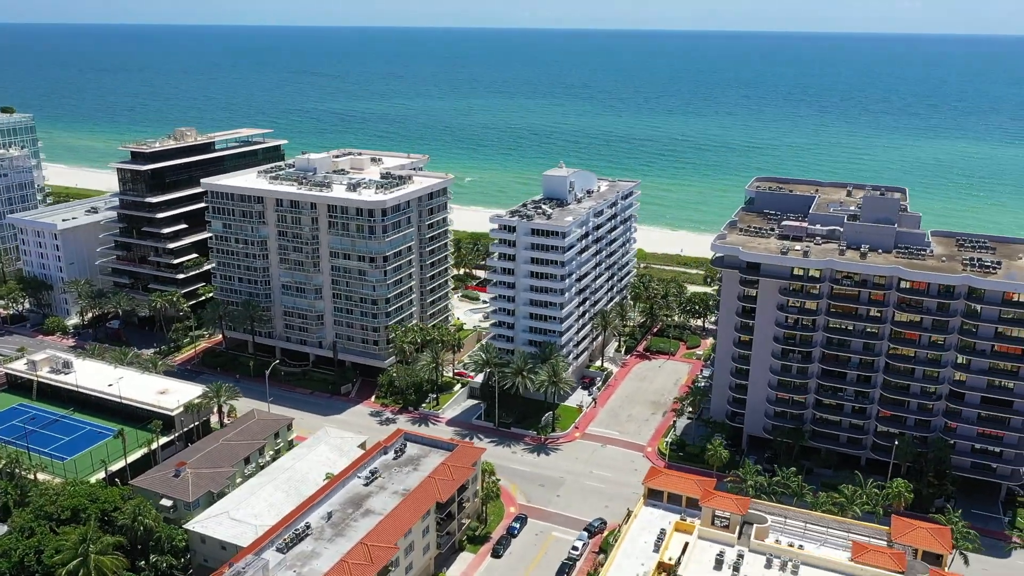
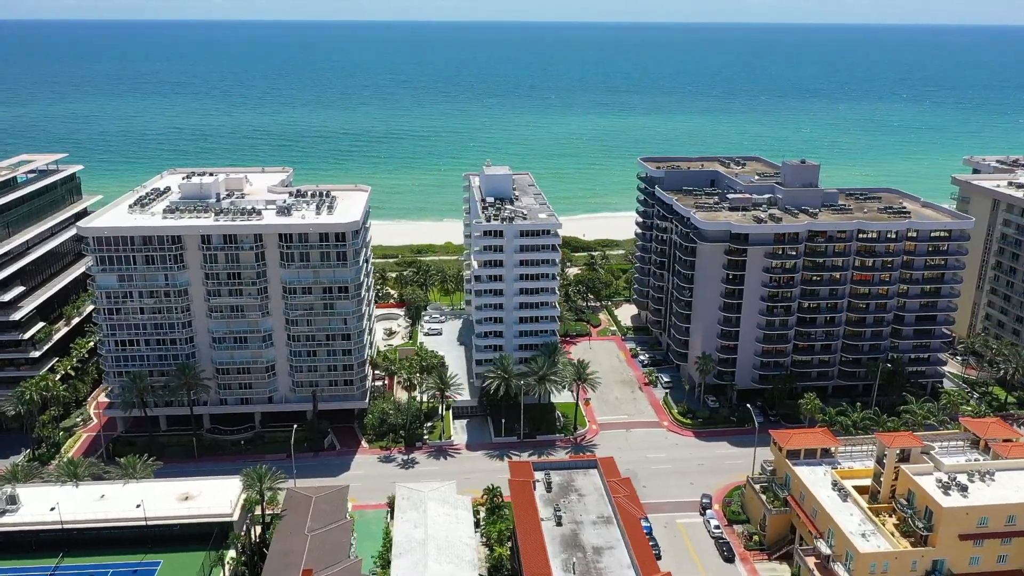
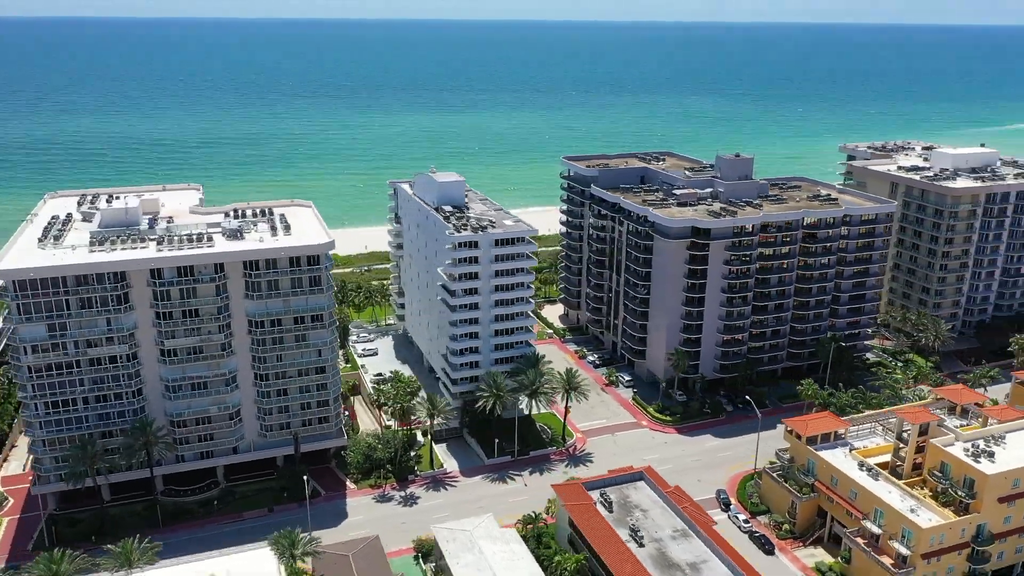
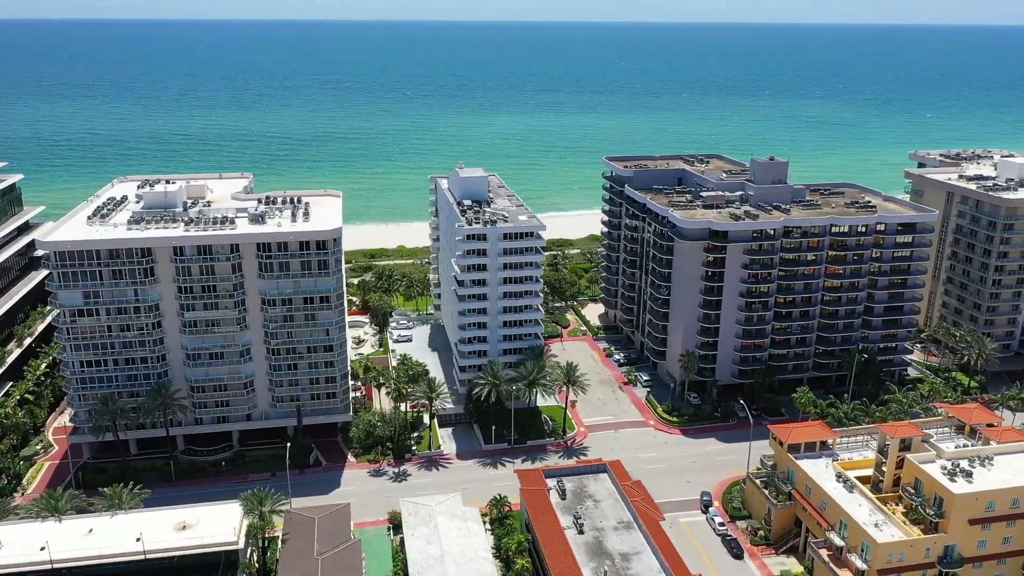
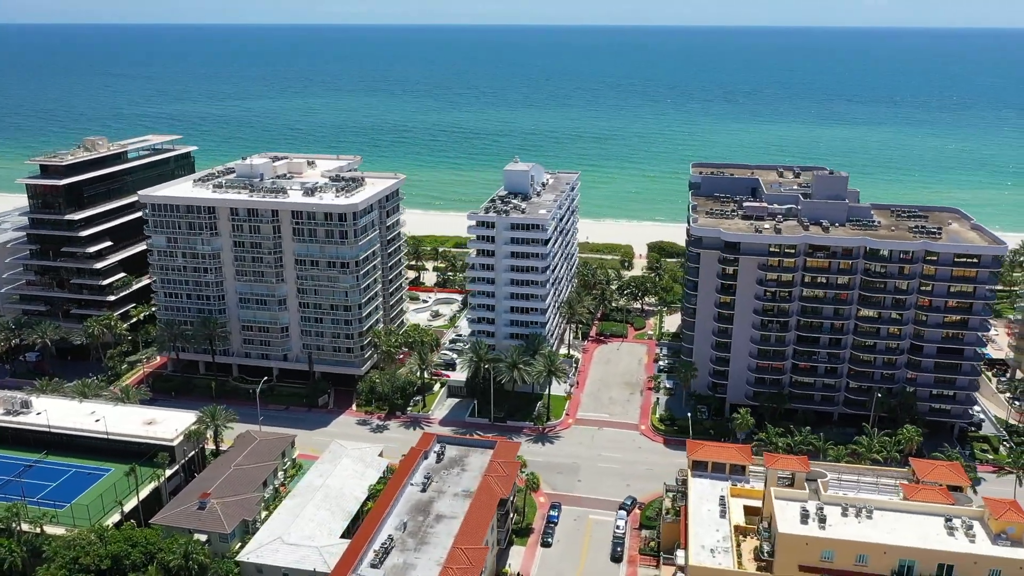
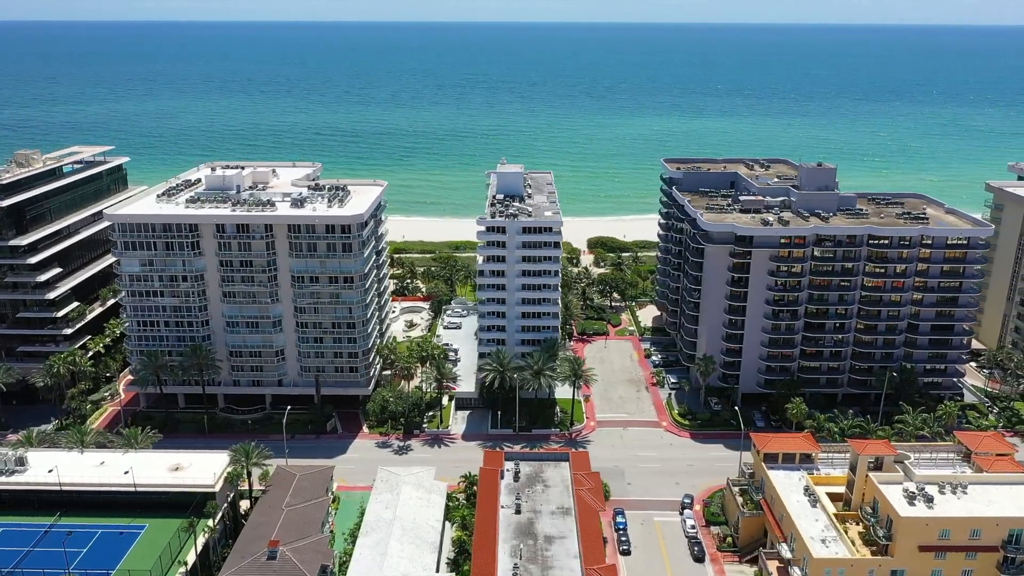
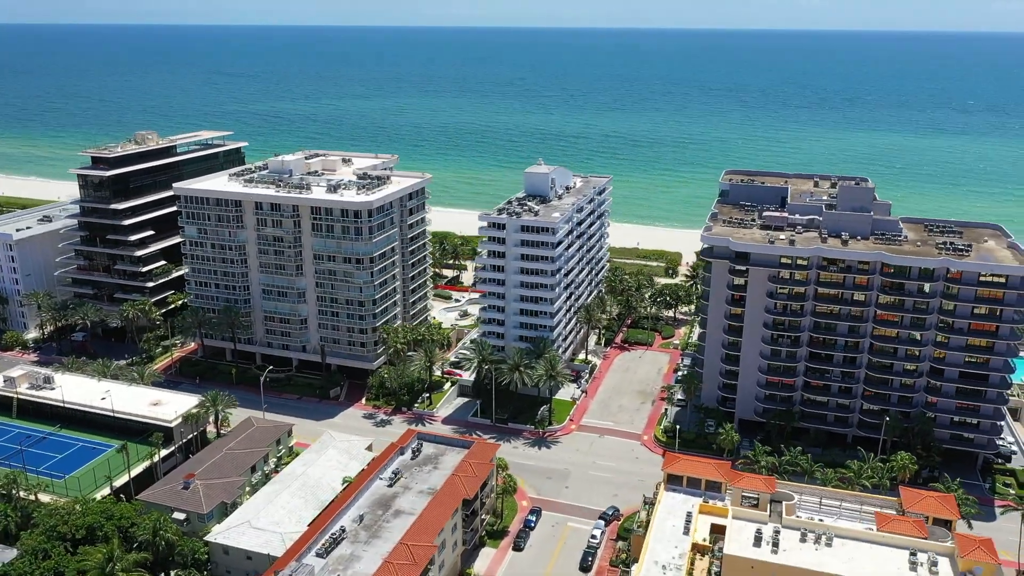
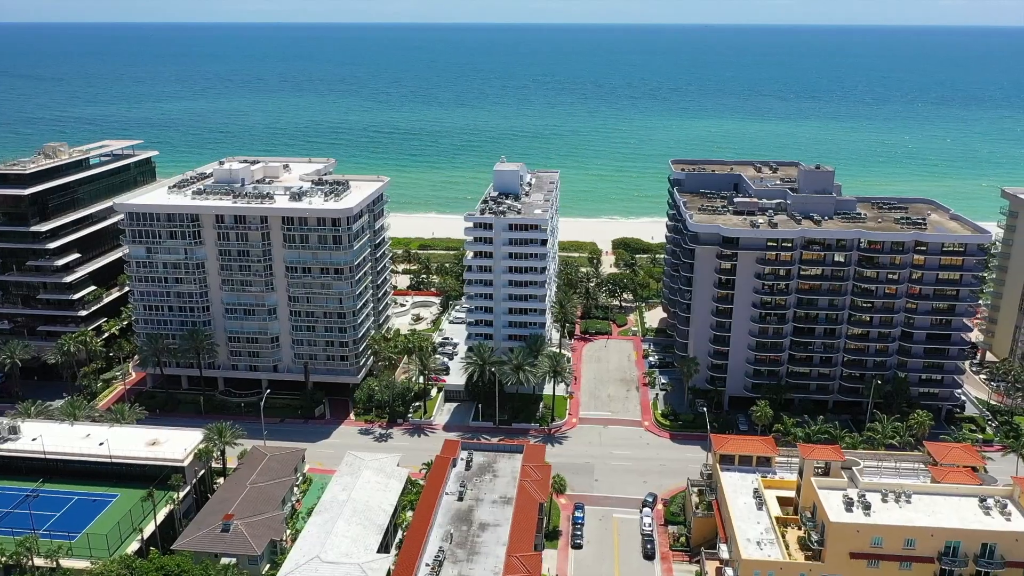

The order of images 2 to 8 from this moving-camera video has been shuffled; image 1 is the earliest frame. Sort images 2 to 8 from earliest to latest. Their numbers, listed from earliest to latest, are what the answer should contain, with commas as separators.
7, 5, 8, 6, 2, 4, 3
